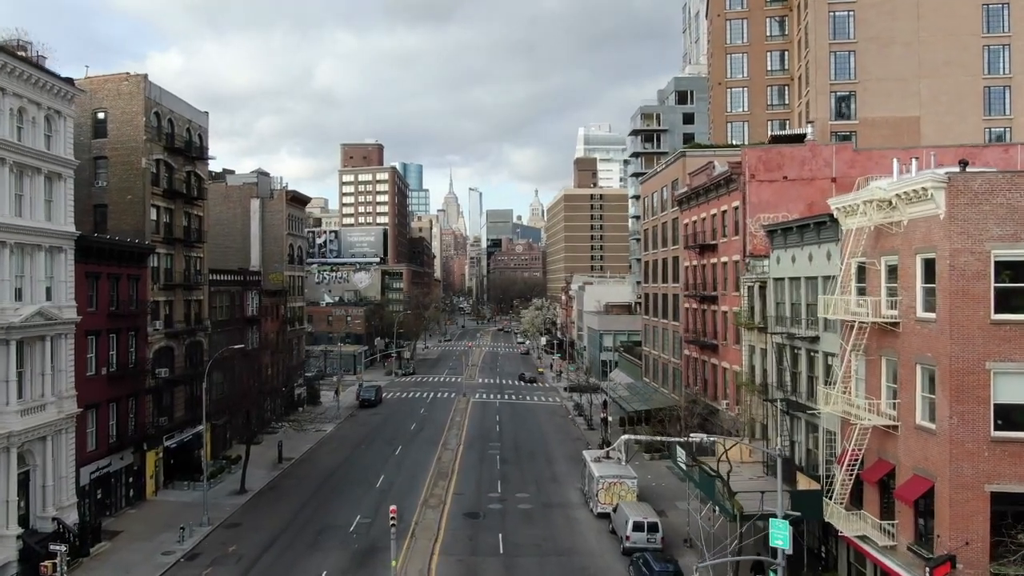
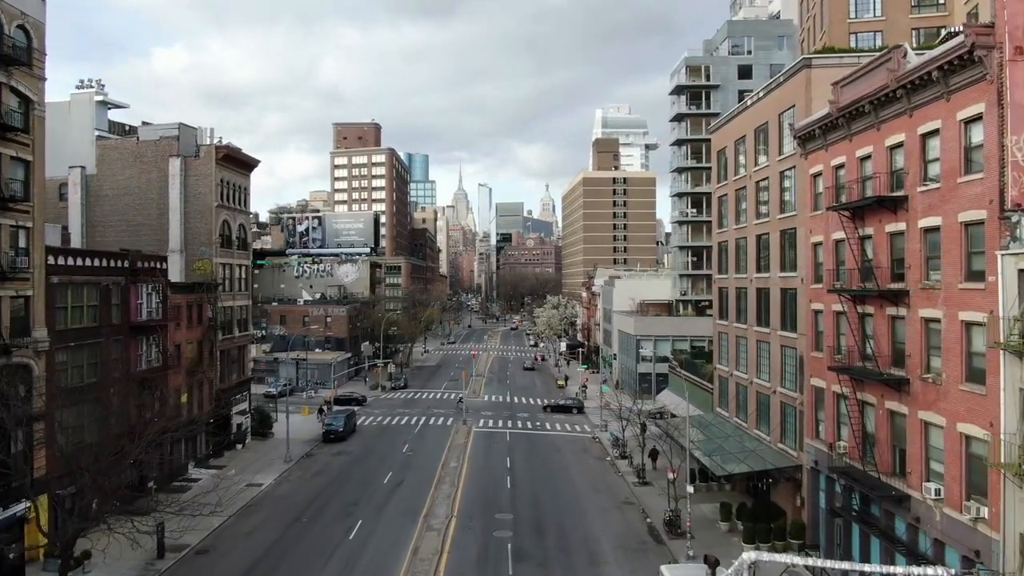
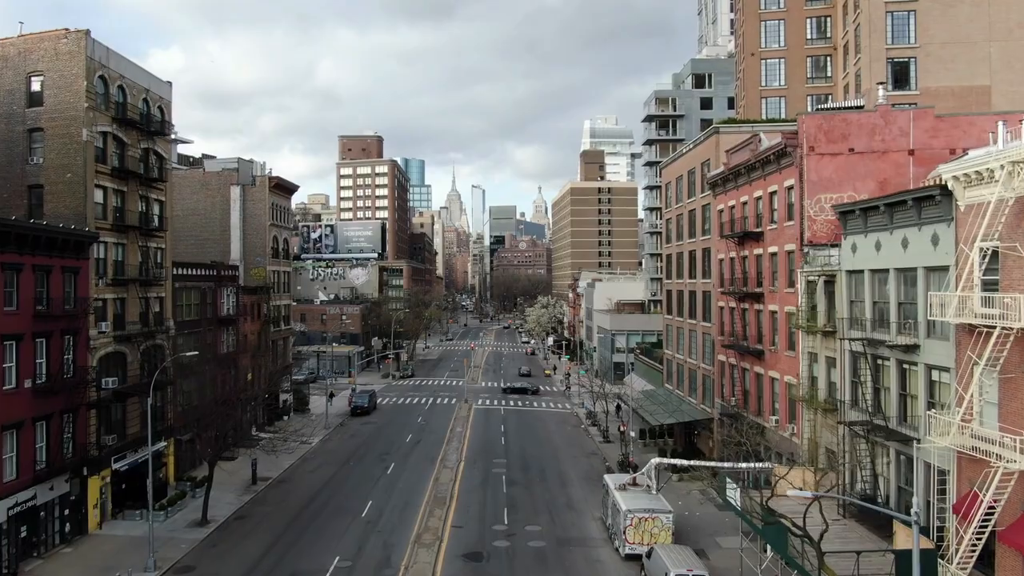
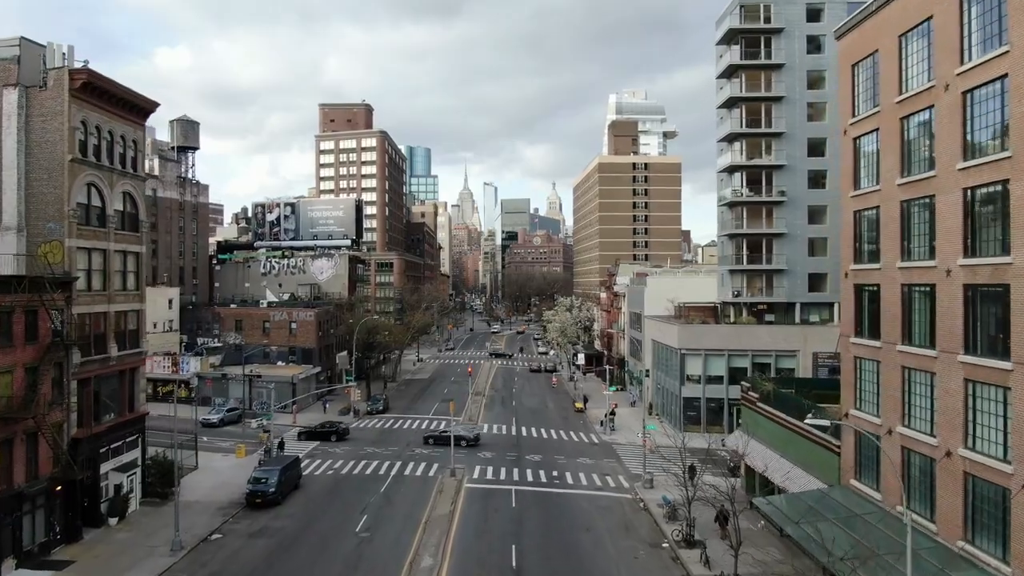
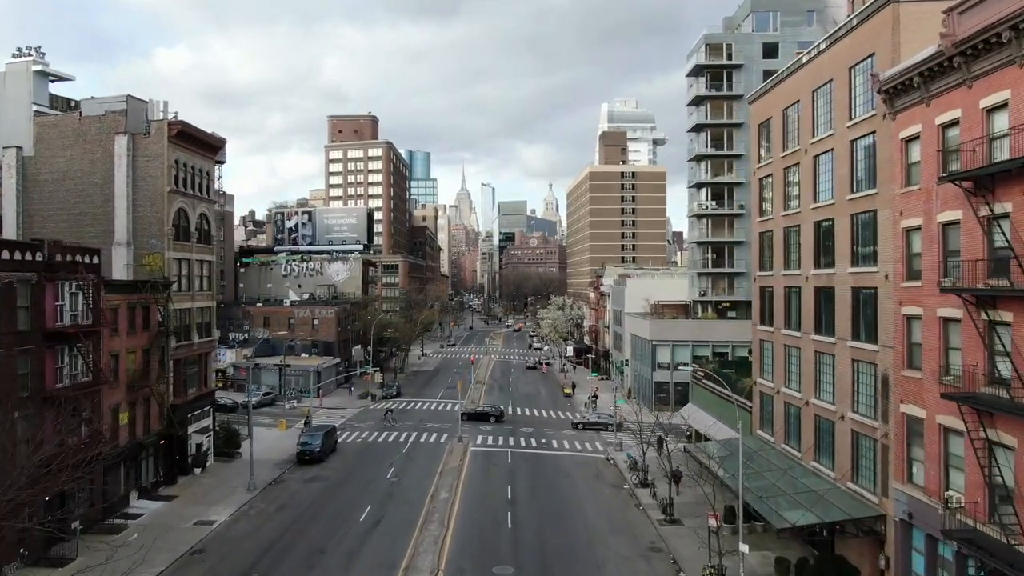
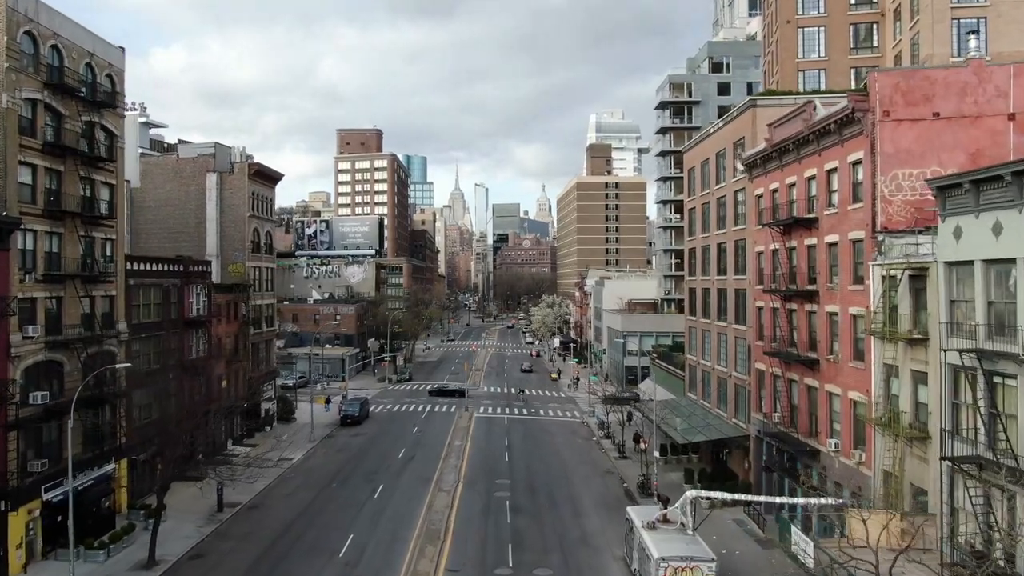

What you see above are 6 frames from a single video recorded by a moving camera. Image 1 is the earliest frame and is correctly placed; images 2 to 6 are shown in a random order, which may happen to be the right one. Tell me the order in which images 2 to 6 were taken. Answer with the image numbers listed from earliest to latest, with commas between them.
3, 6, 2, 5, 4
